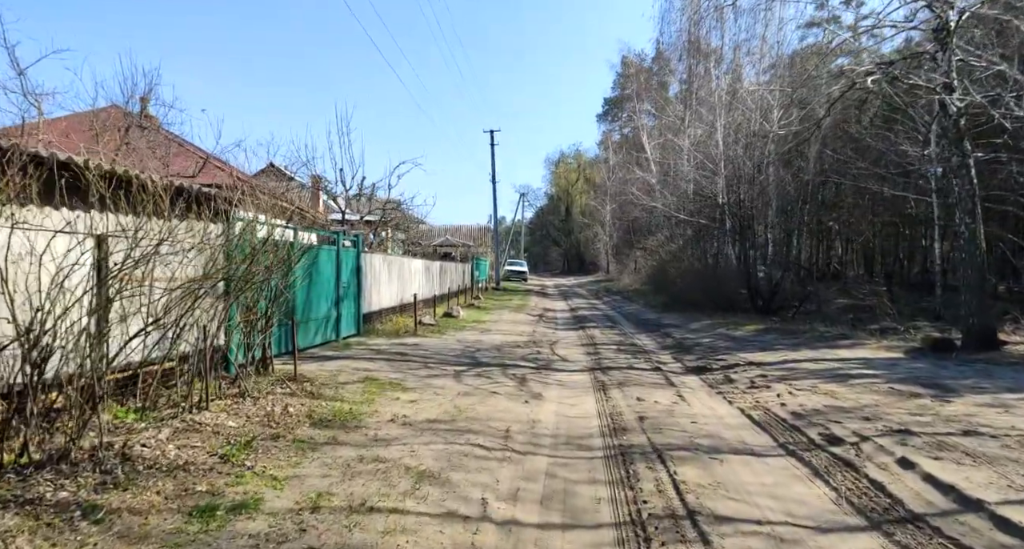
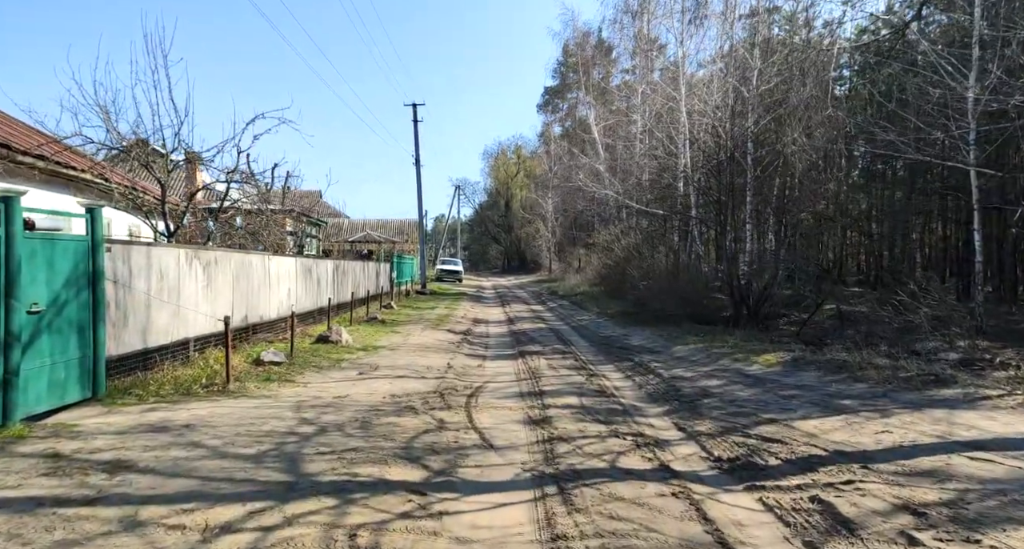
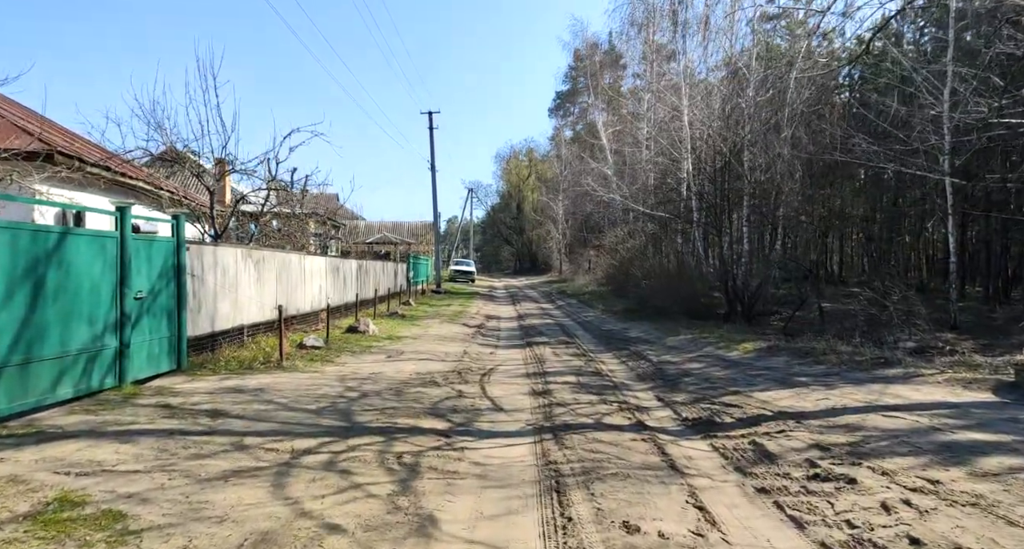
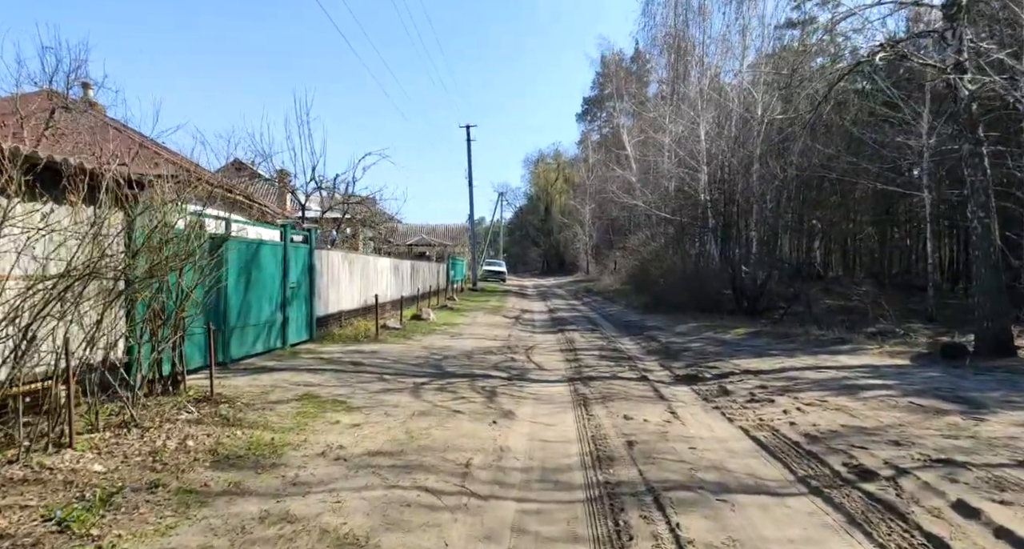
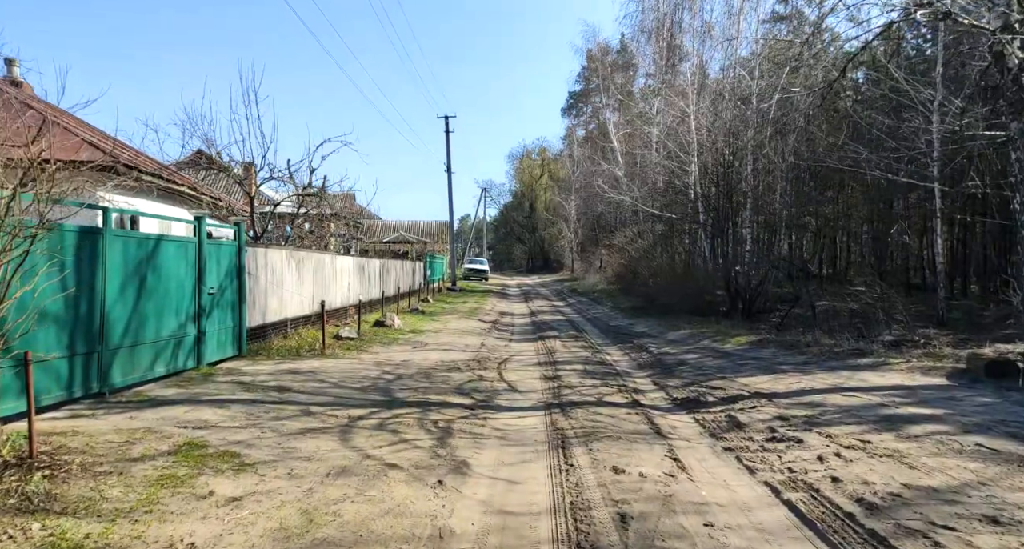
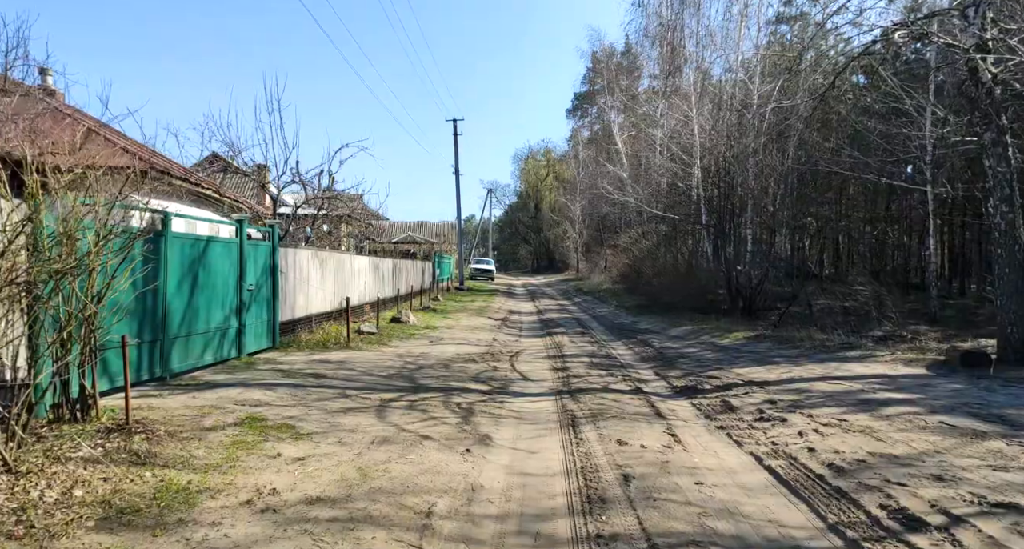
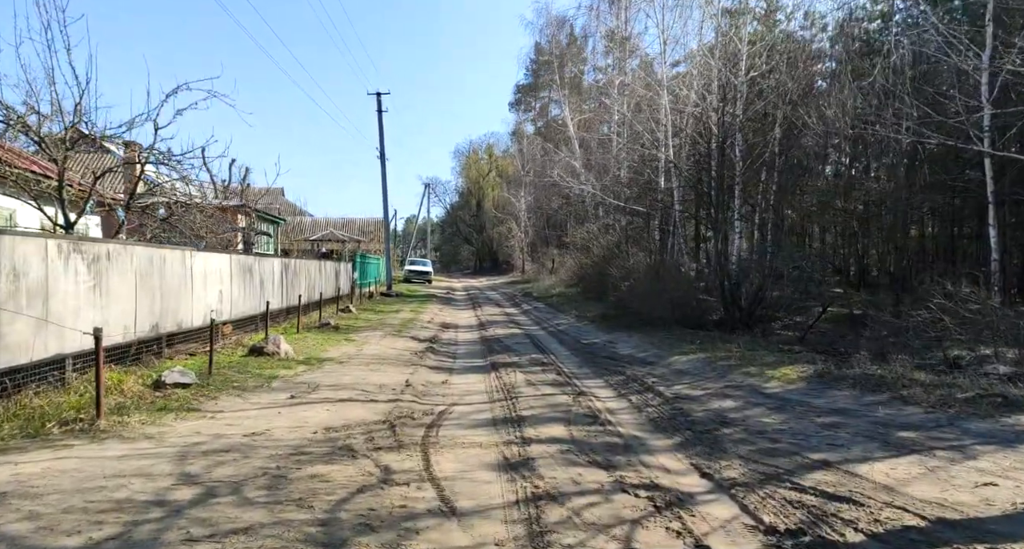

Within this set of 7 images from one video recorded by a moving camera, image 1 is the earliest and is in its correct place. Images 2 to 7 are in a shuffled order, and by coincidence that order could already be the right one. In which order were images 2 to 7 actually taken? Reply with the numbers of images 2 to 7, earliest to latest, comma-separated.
4, 6, 5, 3, 2, 7
